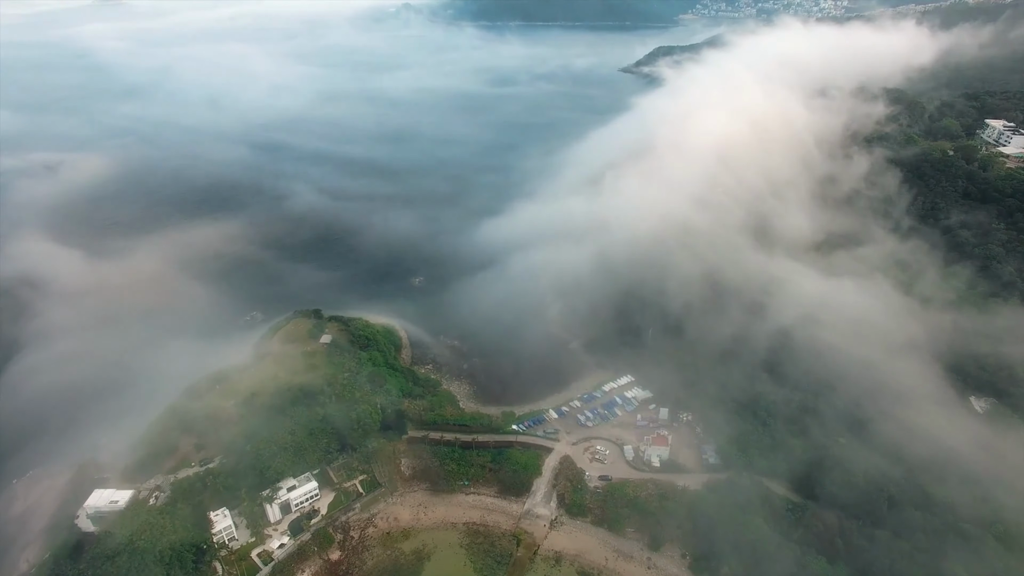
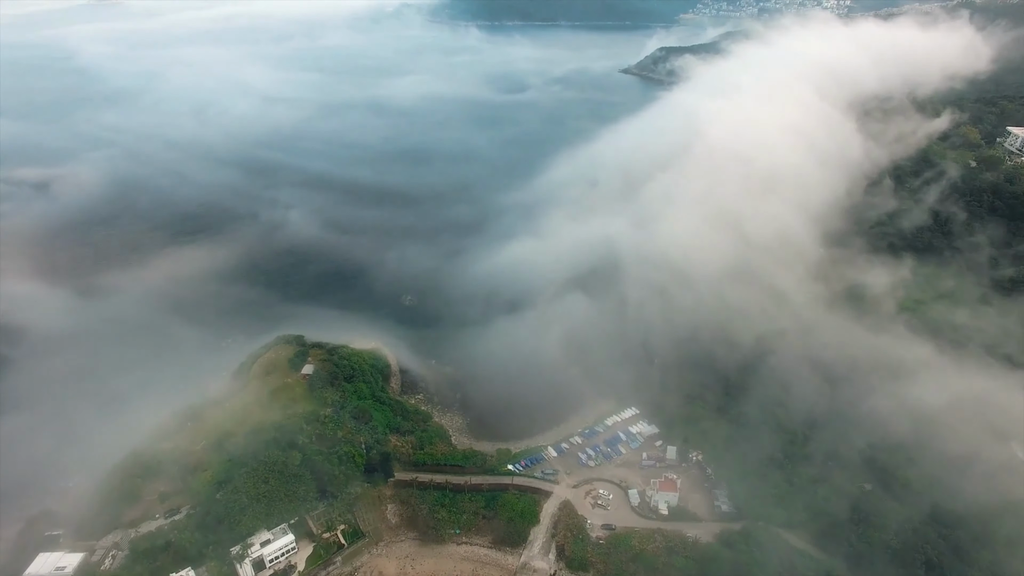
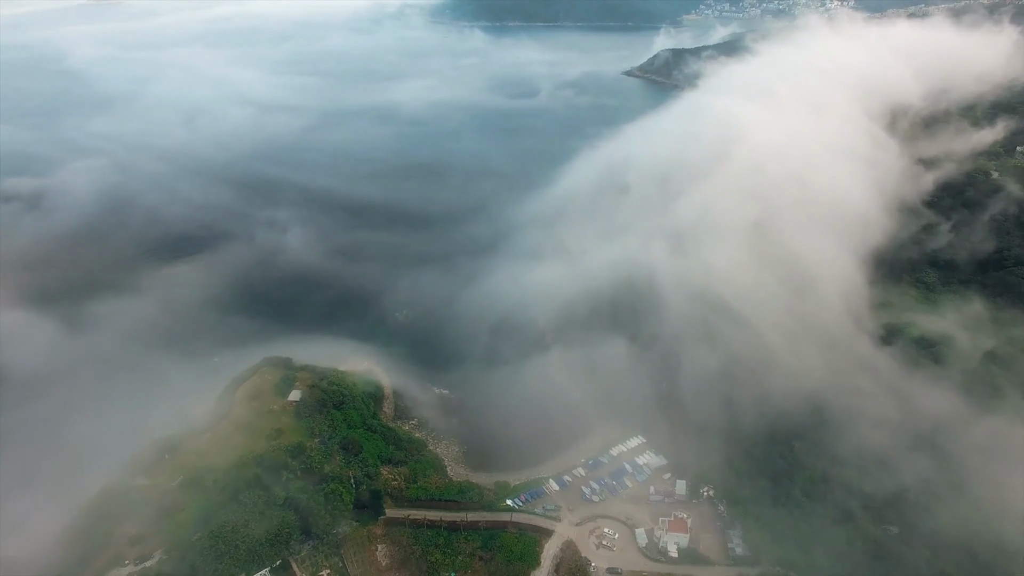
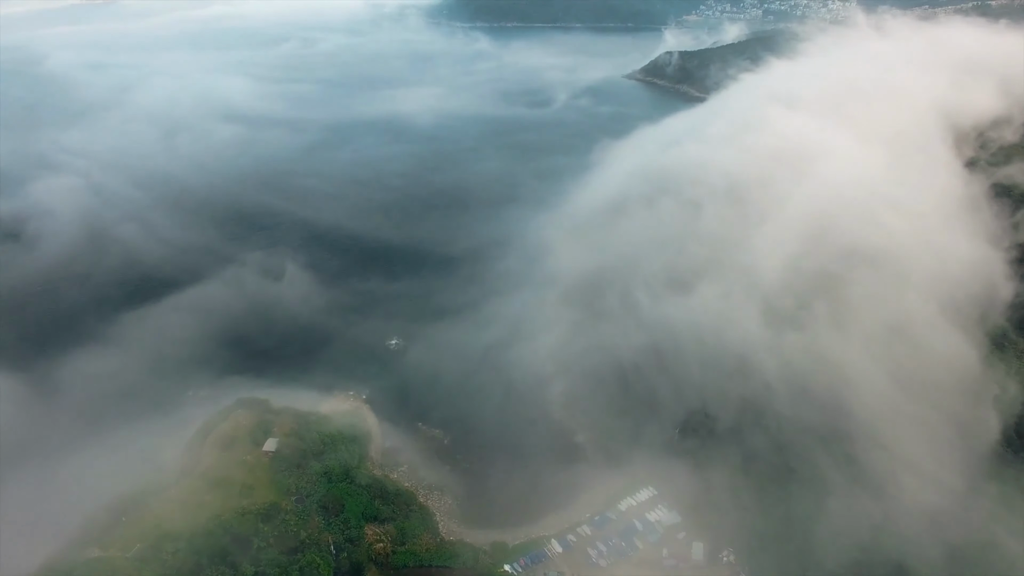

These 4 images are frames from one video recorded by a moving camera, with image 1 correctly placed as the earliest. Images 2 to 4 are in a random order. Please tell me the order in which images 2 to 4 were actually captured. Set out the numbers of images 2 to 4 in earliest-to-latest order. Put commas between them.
2, 3, 4
